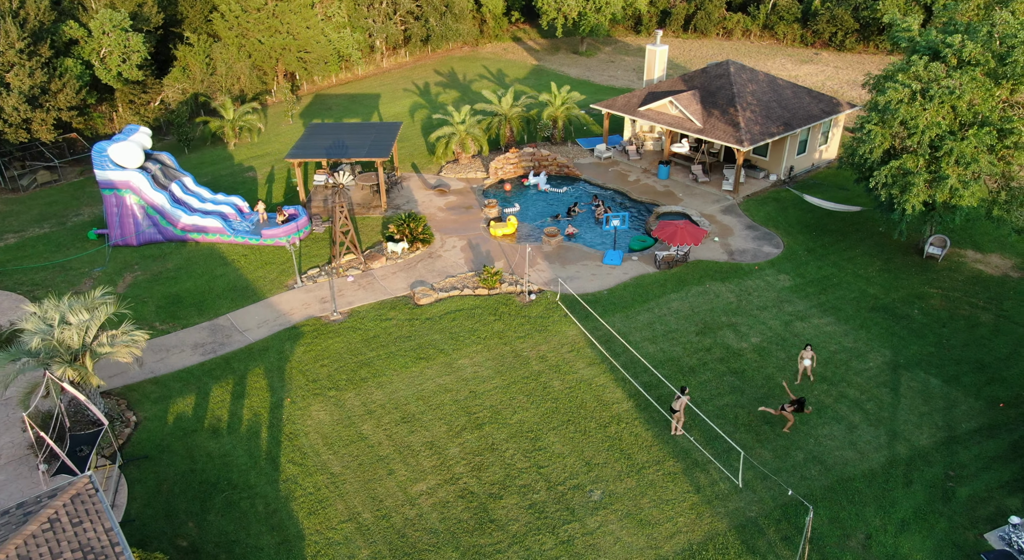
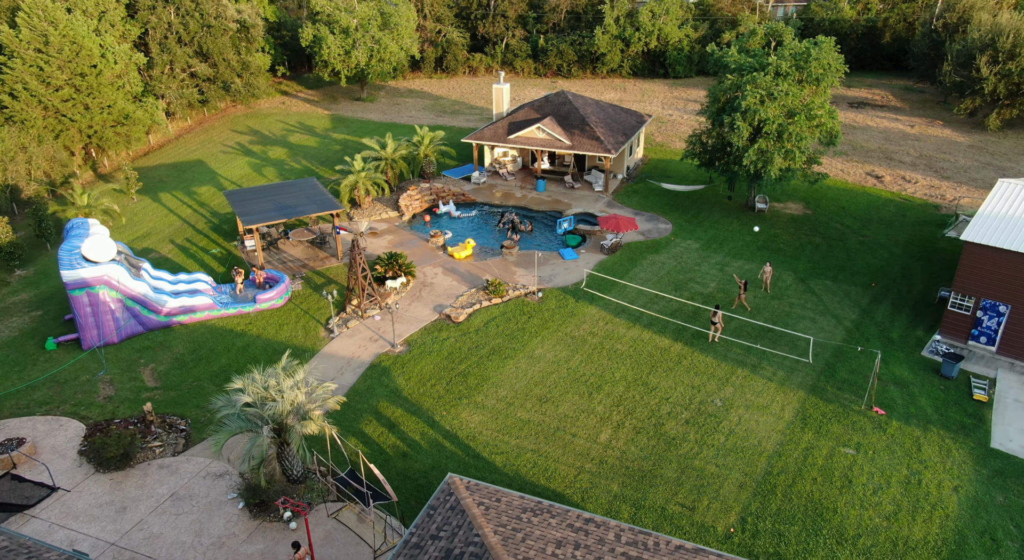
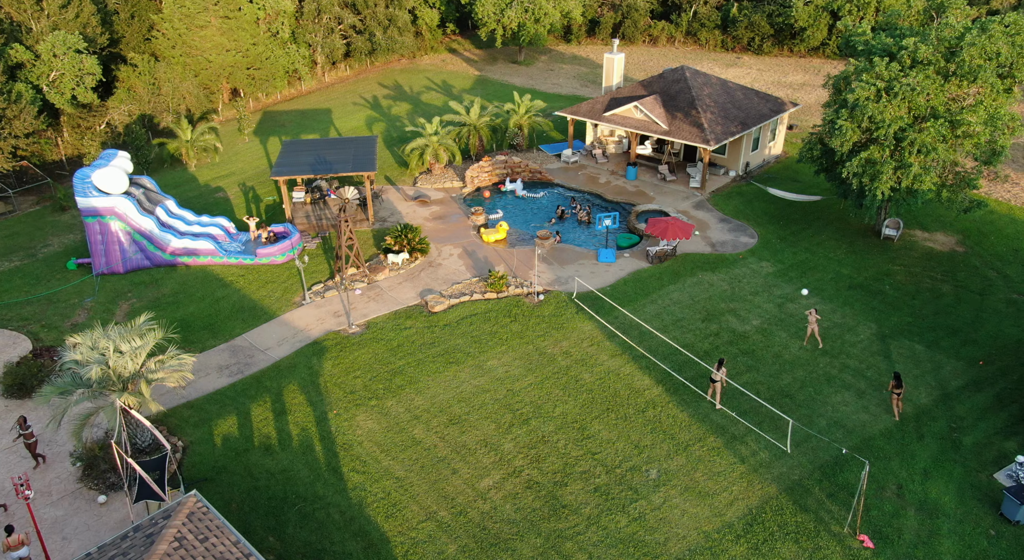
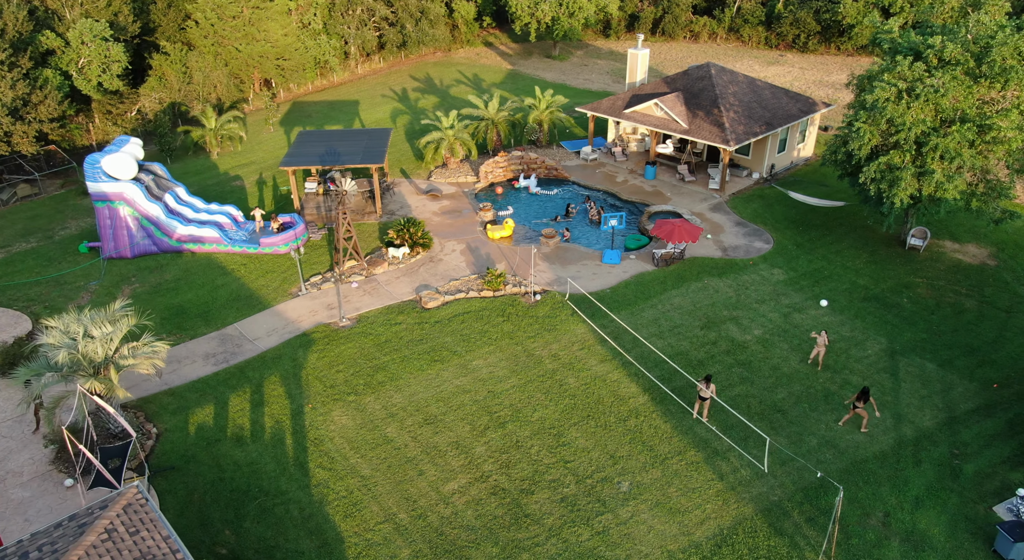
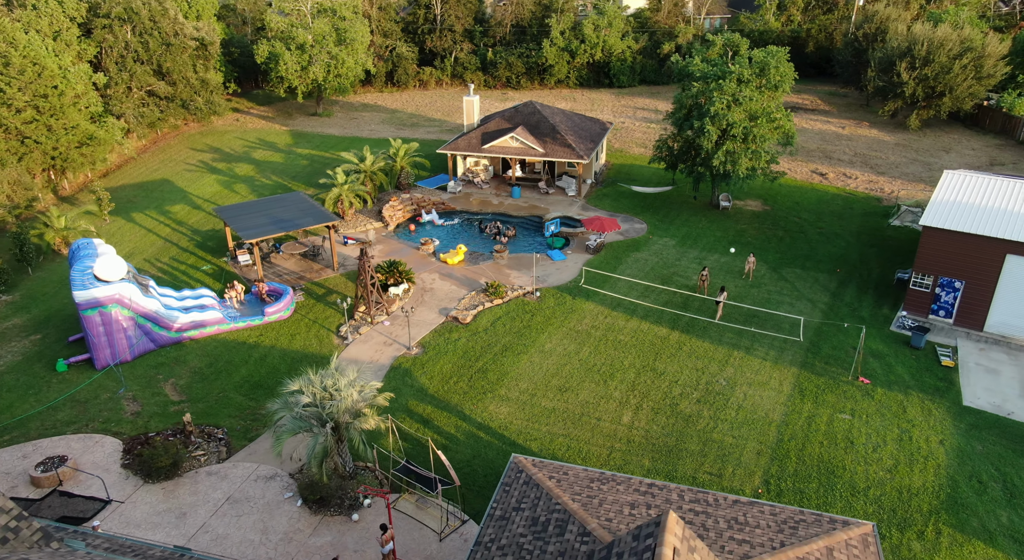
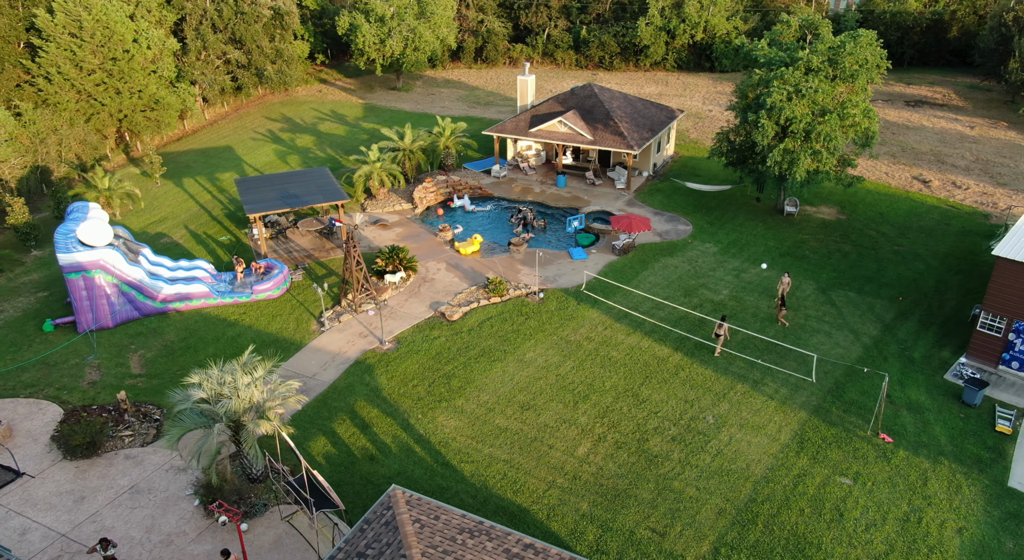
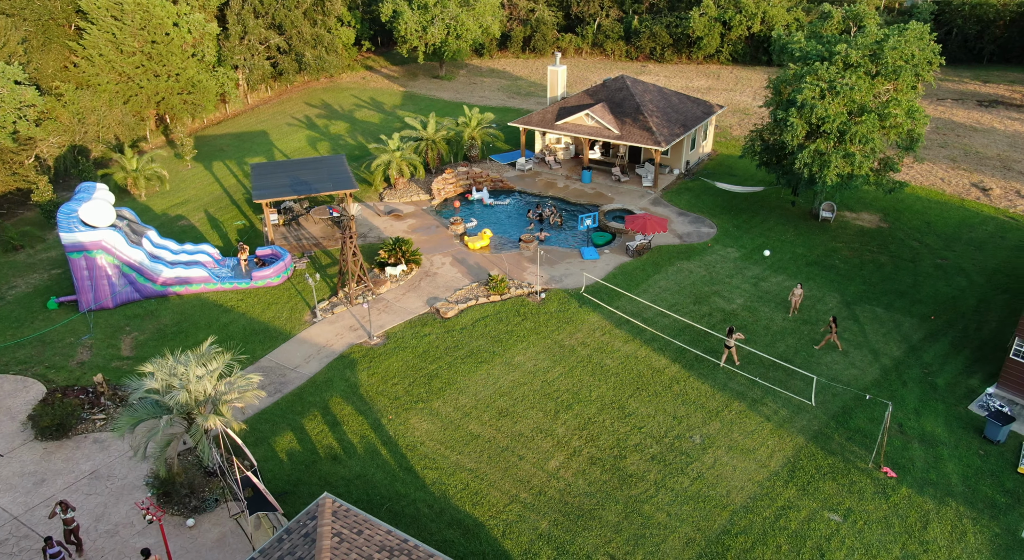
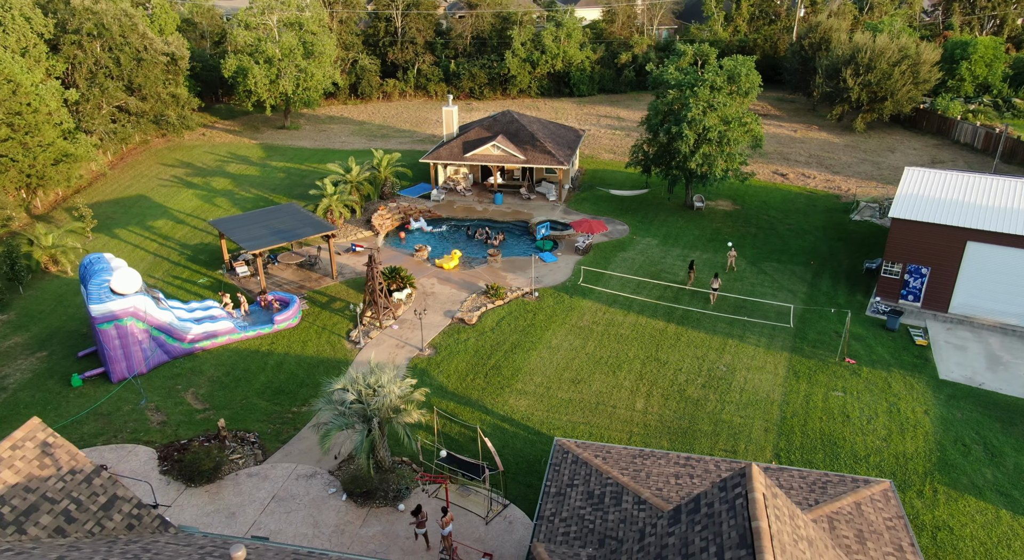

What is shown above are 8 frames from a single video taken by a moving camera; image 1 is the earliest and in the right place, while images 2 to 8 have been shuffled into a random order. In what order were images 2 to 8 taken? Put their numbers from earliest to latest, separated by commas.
4, 3, 7, 6, 2, 5, 8
